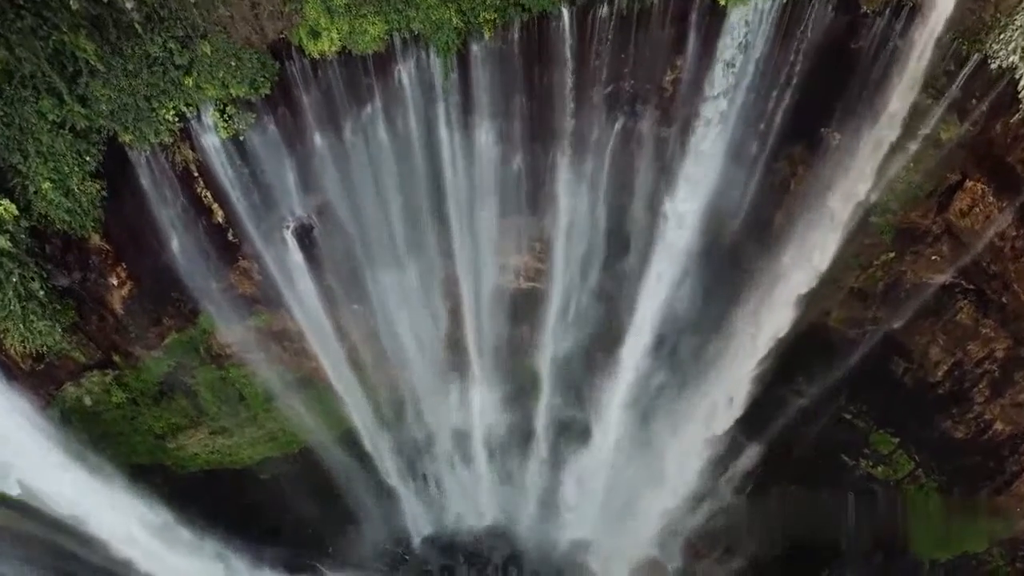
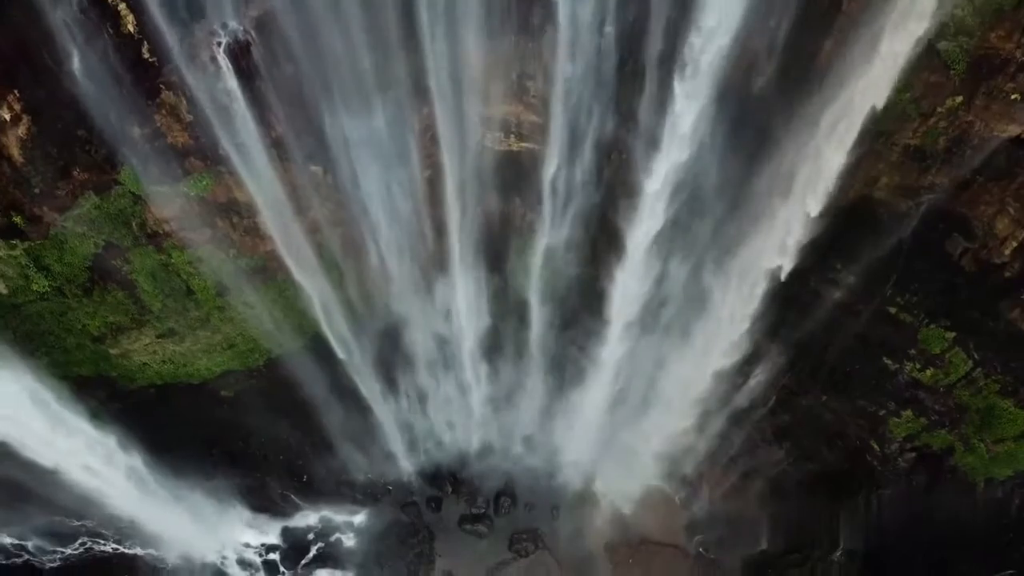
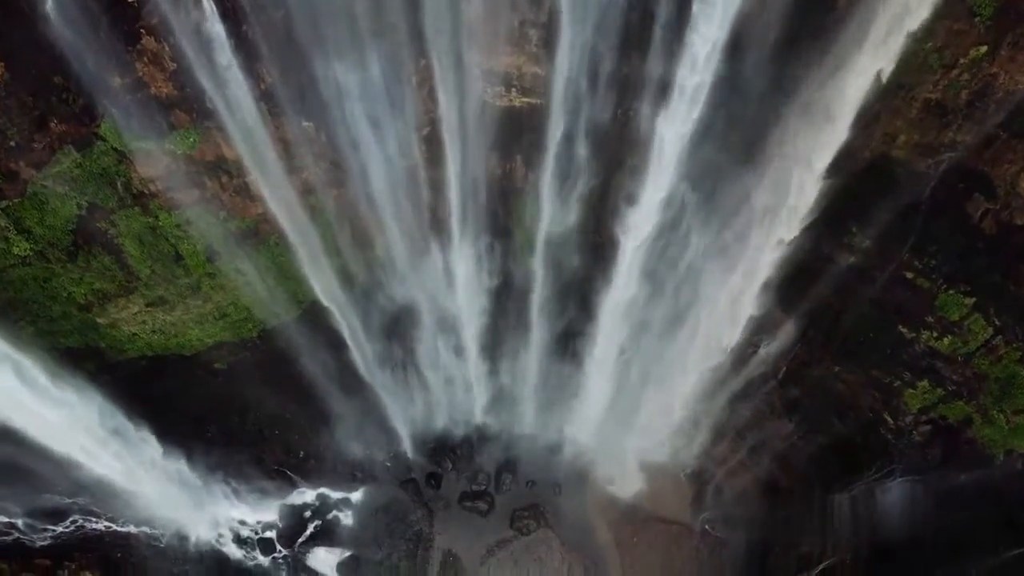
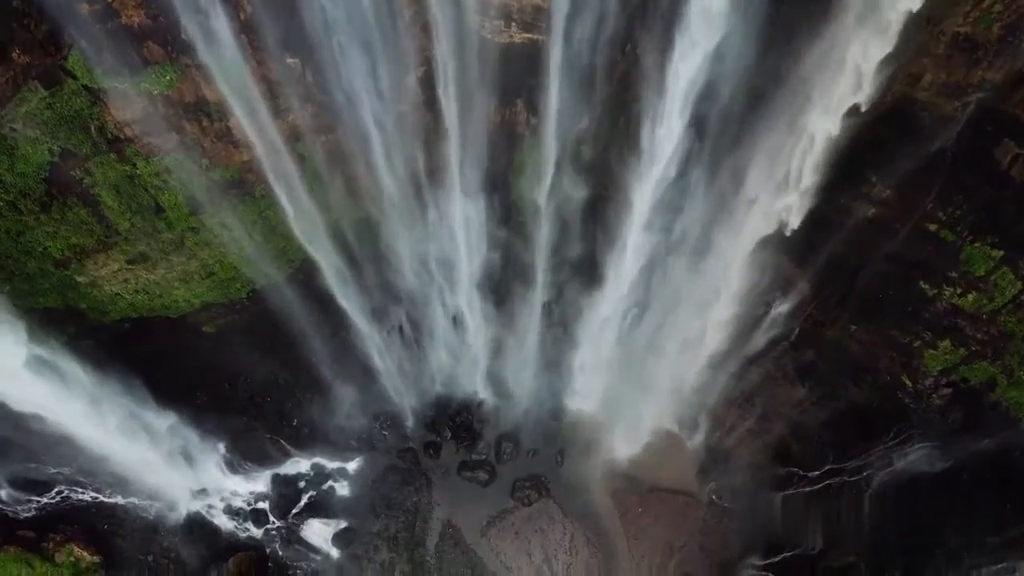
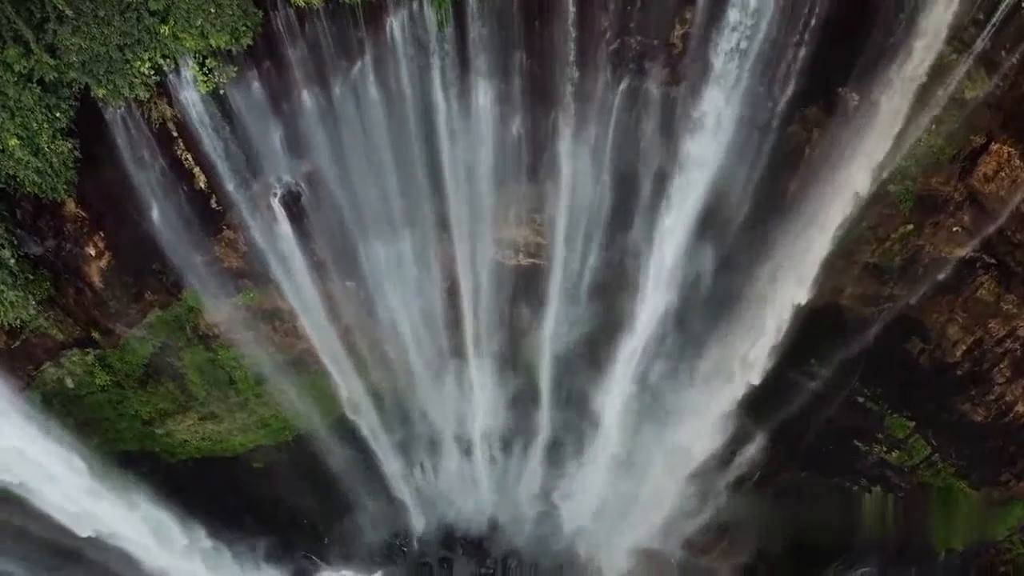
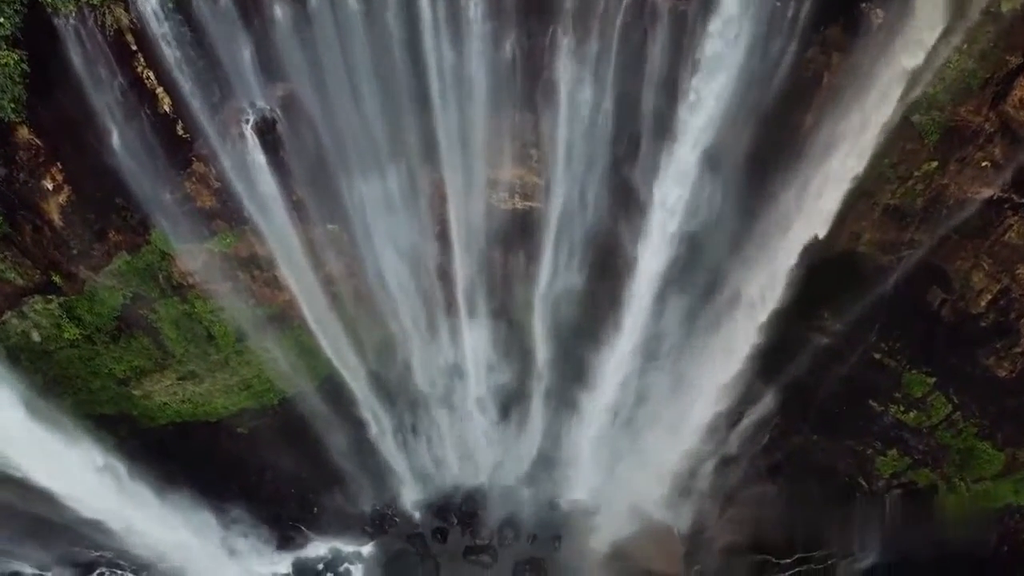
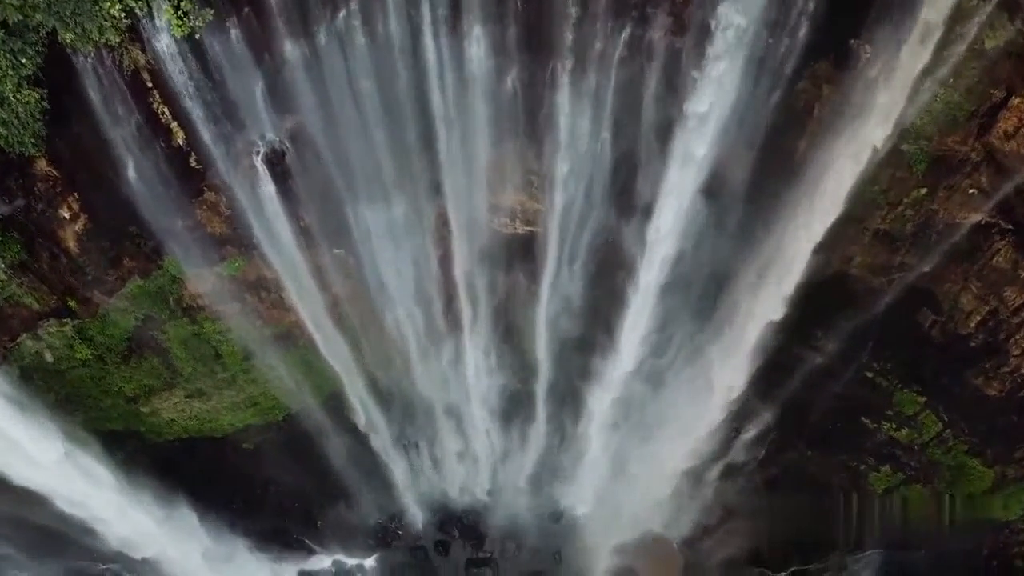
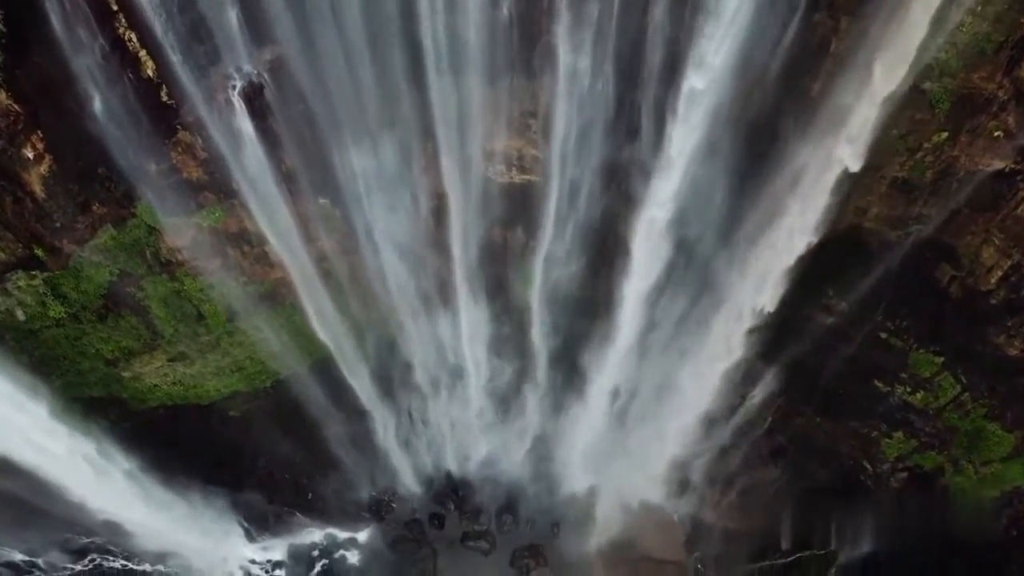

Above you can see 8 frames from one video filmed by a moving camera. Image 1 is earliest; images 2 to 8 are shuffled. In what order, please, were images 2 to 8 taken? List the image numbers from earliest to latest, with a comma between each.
5, 7, 6, 8, 2, 3, 4
